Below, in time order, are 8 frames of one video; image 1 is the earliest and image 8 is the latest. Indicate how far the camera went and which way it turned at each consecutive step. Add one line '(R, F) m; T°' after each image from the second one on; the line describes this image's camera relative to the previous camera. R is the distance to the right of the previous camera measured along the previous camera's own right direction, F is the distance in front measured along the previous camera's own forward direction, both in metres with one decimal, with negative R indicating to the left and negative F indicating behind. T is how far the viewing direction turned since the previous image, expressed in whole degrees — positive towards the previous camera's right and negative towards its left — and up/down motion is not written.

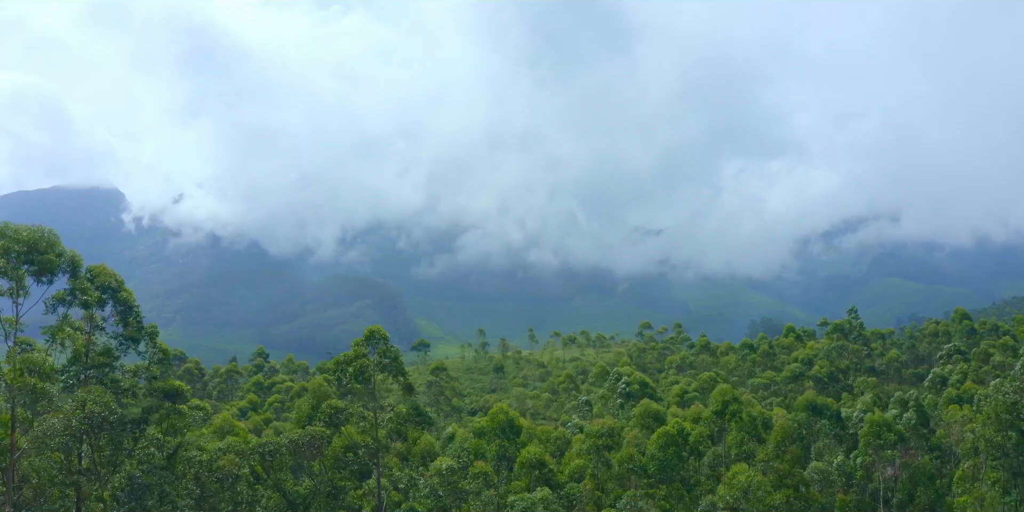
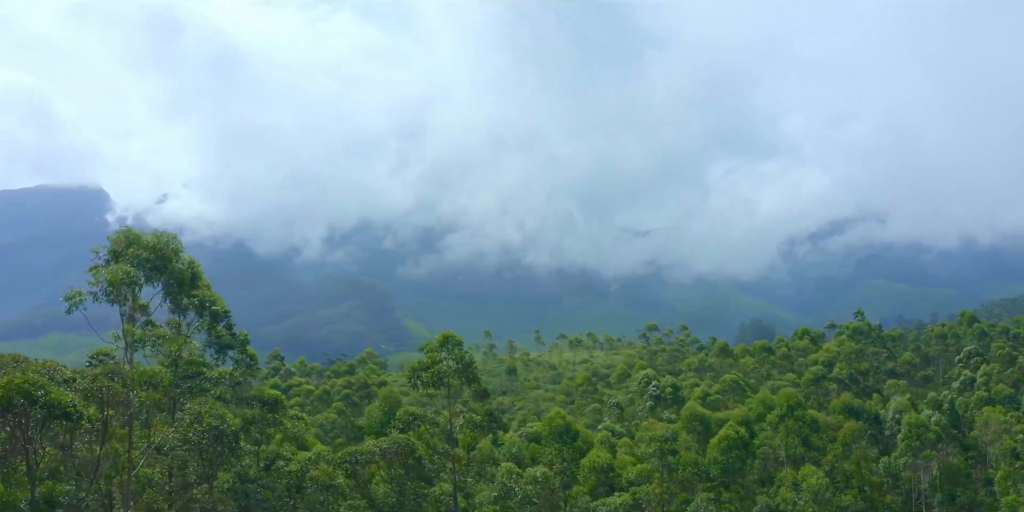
(-4.4, 0.0) m; +1°
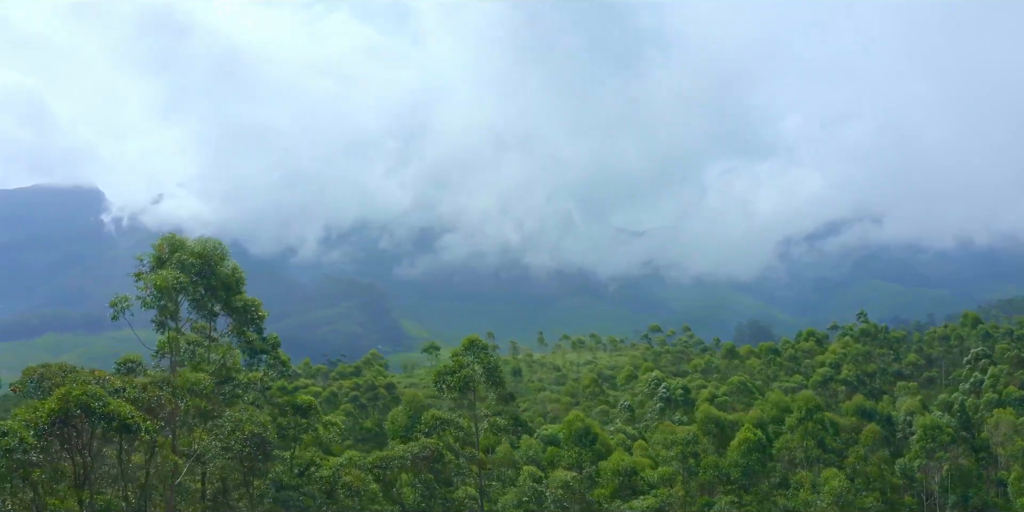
(-1.5, 0.0) m; 0°
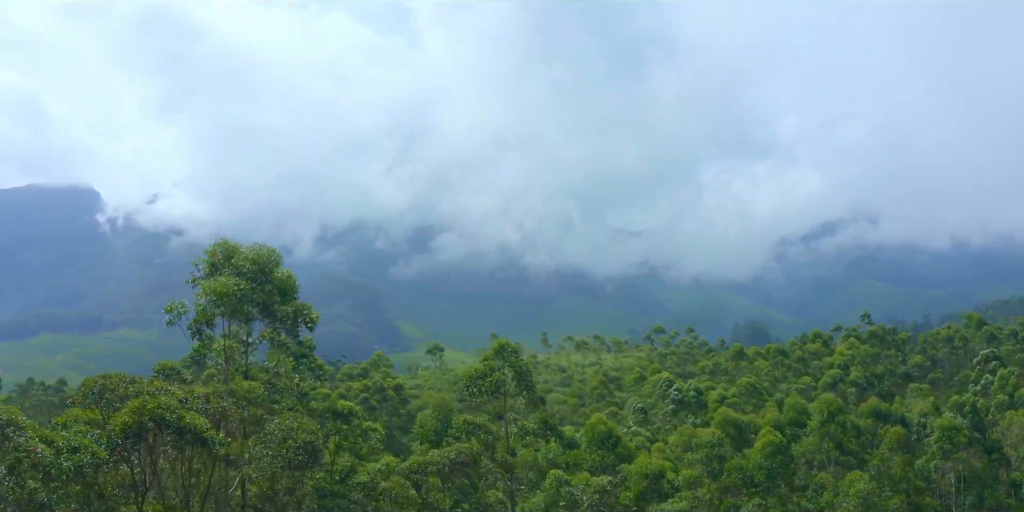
(-1.7, -0.1) m; 0°
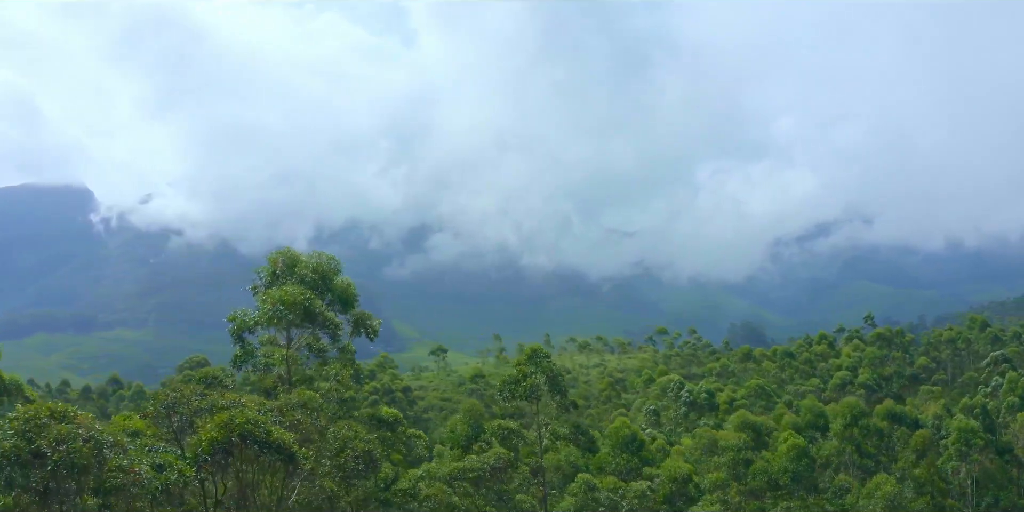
(-1.9, -0.1) m; +1°
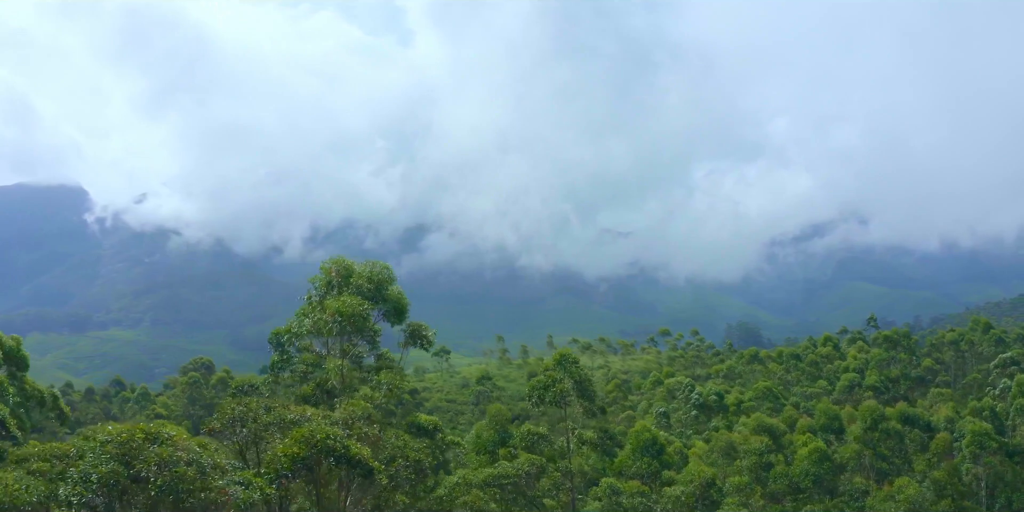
(-1.7, -0.1) m; 0°
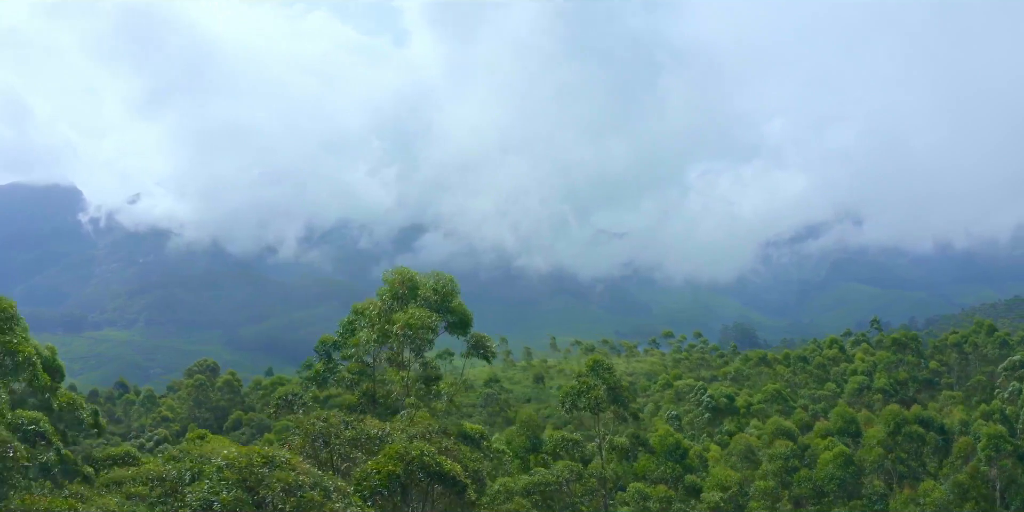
(-2.0, -0.1) m; 0°
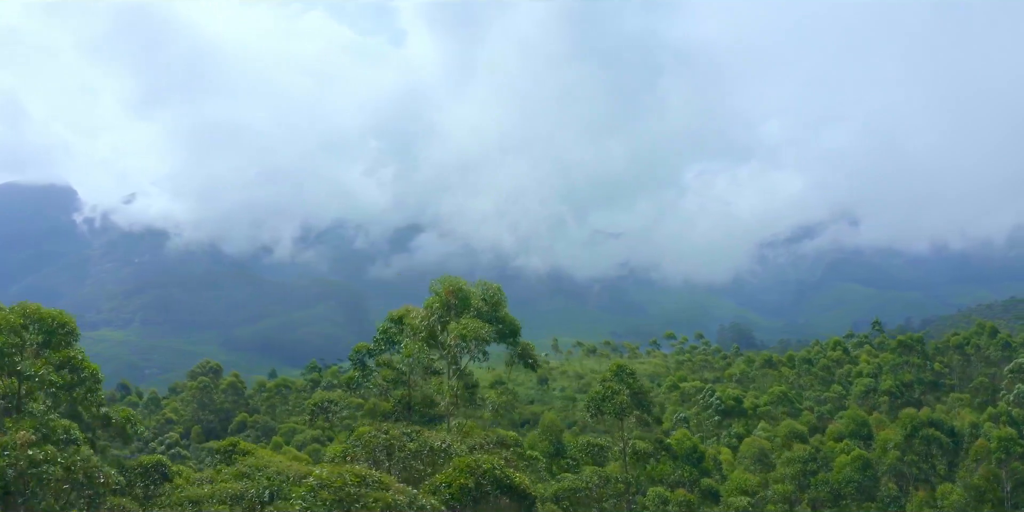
(-1.5, -0.1) m; 0°
